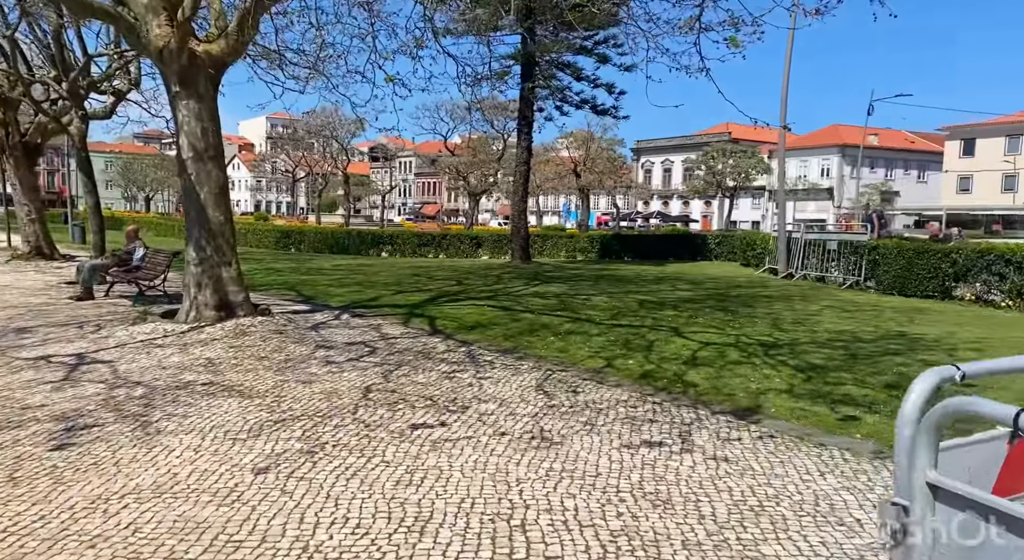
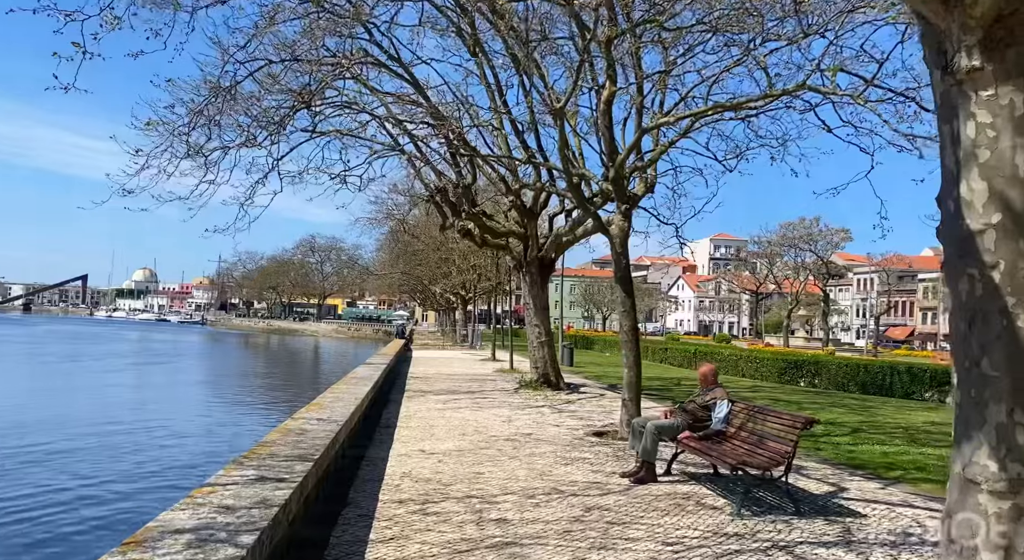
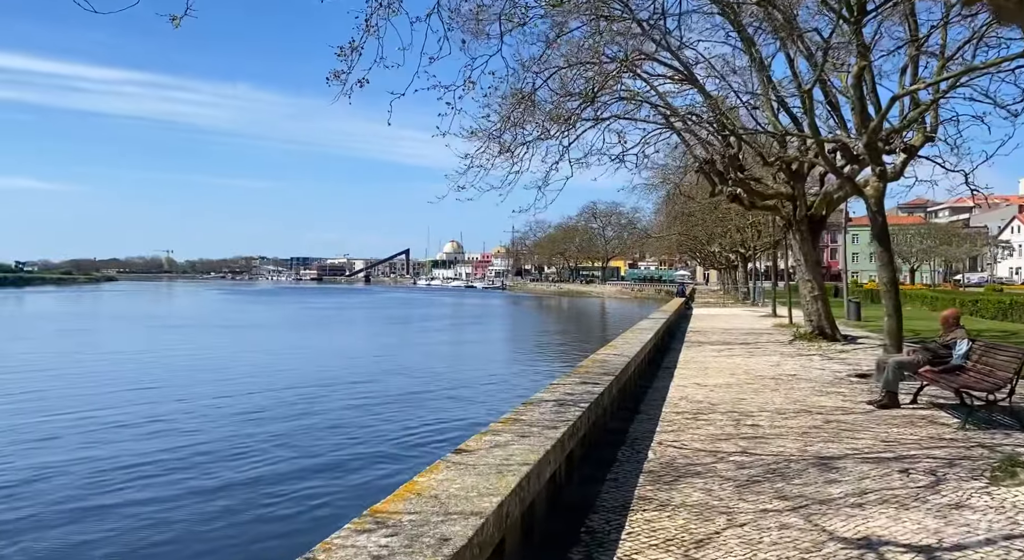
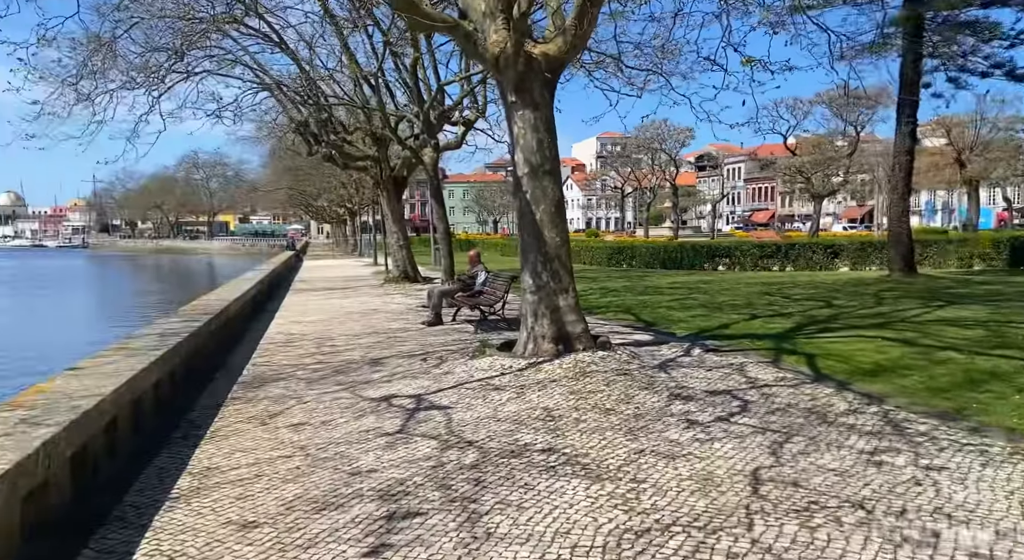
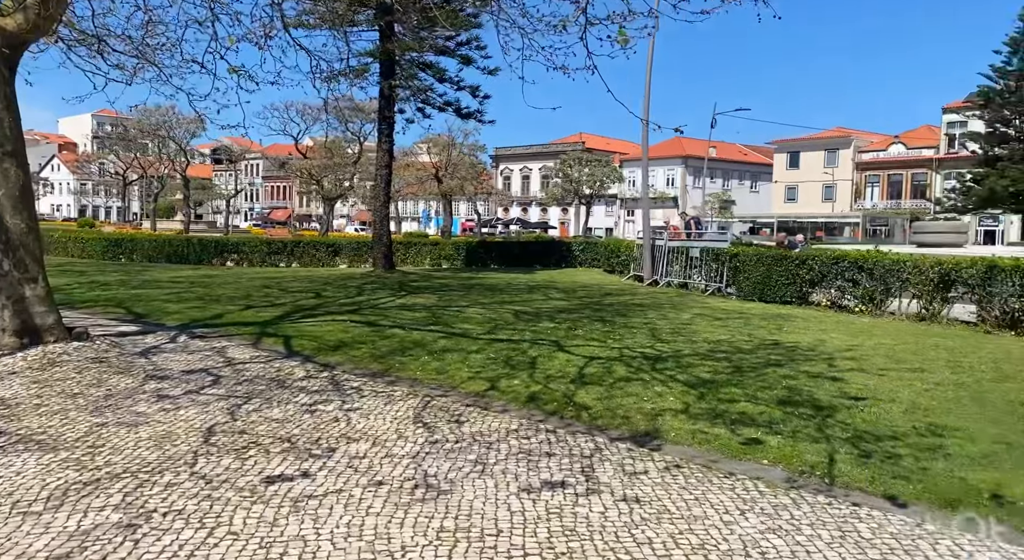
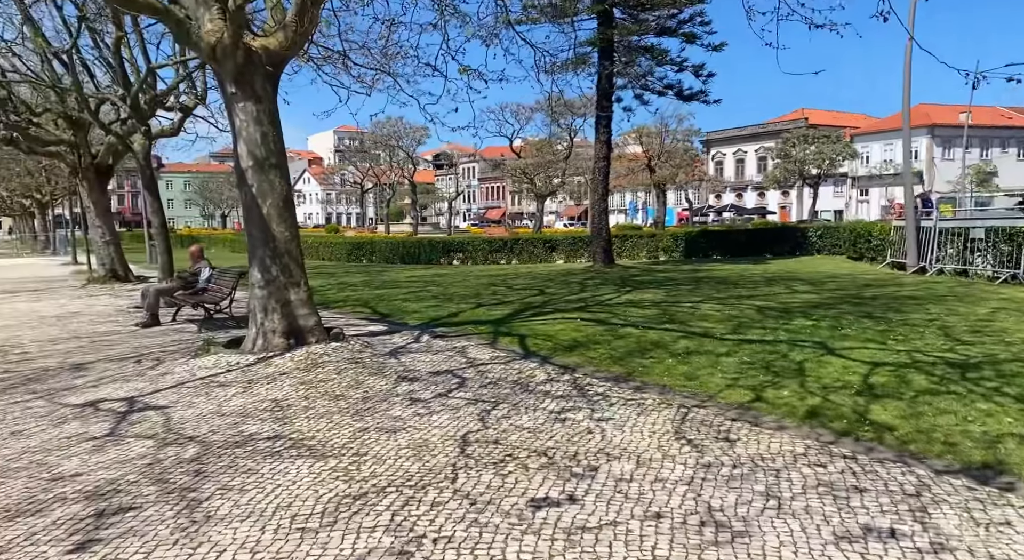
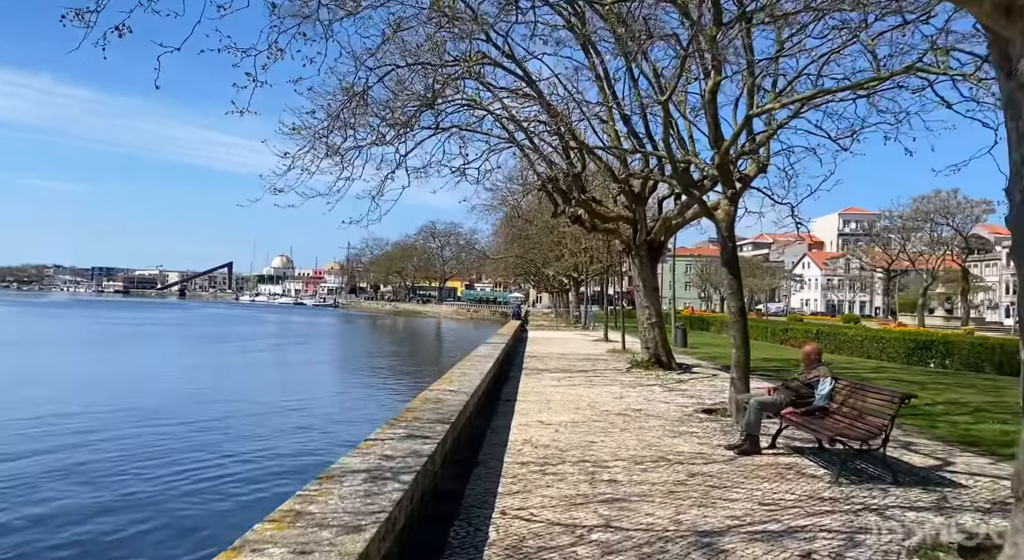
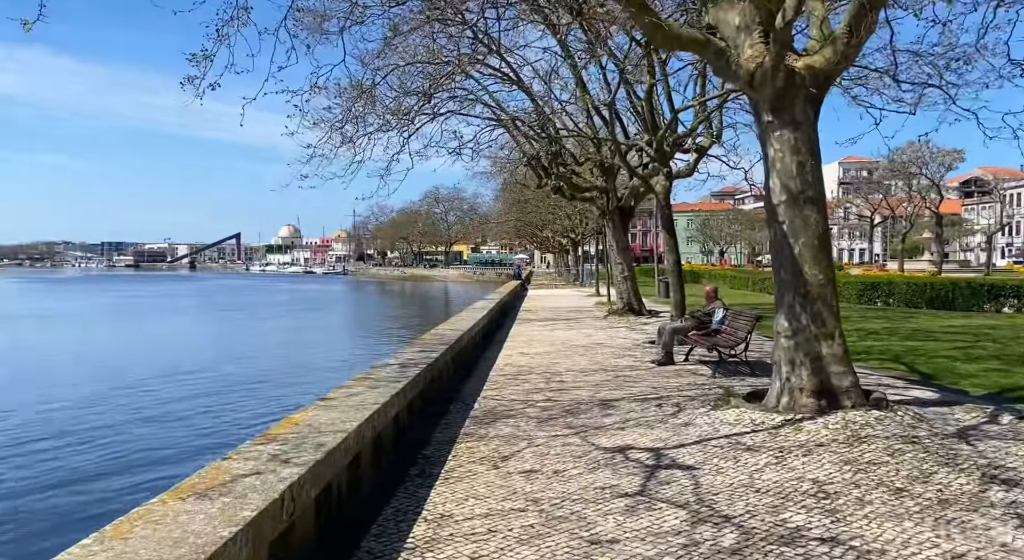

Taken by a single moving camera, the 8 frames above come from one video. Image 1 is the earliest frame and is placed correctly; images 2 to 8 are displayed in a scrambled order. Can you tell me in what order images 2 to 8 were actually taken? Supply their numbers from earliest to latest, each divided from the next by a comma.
5, 6, 4, 8, 3, 7, 2
